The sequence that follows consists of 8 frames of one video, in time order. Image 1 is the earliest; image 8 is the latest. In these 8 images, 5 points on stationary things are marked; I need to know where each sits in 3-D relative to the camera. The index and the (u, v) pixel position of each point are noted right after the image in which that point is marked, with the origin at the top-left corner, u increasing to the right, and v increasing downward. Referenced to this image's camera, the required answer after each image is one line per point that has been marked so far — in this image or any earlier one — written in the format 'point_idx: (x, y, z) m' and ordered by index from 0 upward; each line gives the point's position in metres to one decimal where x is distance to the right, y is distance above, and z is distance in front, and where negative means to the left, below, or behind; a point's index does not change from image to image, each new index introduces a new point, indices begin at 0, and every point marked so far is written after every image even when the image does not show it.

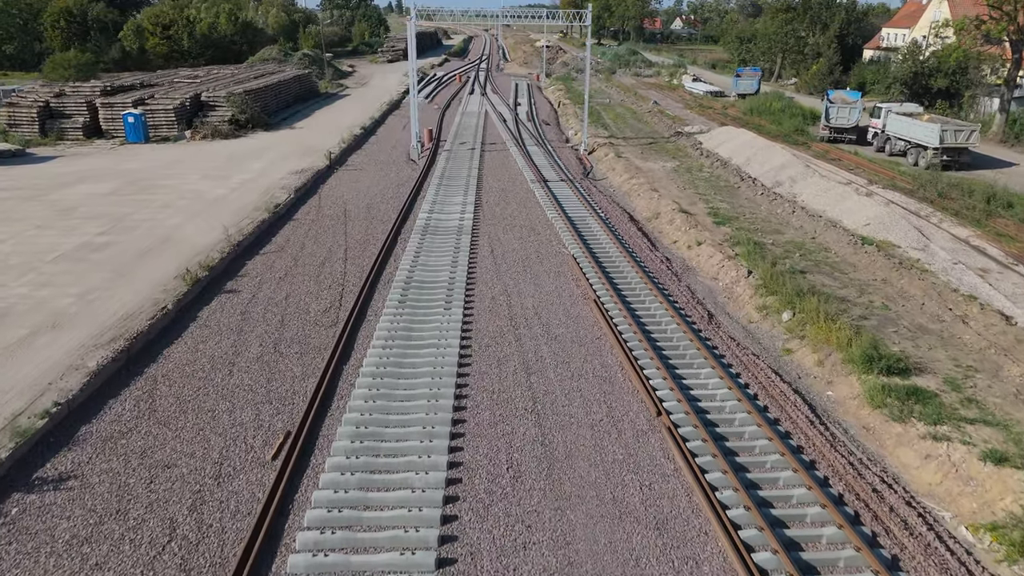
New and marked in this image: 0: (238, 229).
0: (-6.3, +1.3, +15.6) m
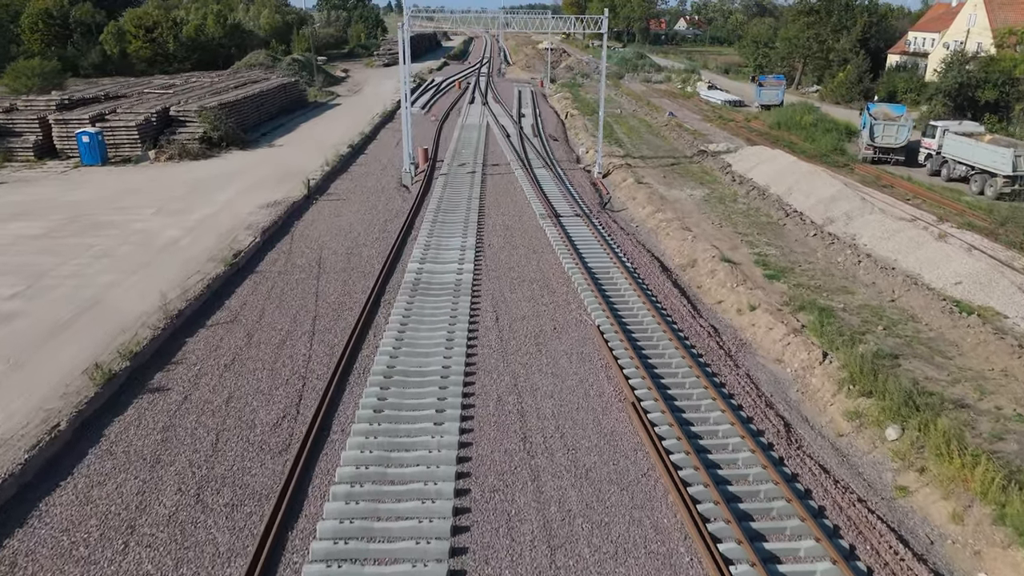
0: (-6.1, -0.1, +12.7) m
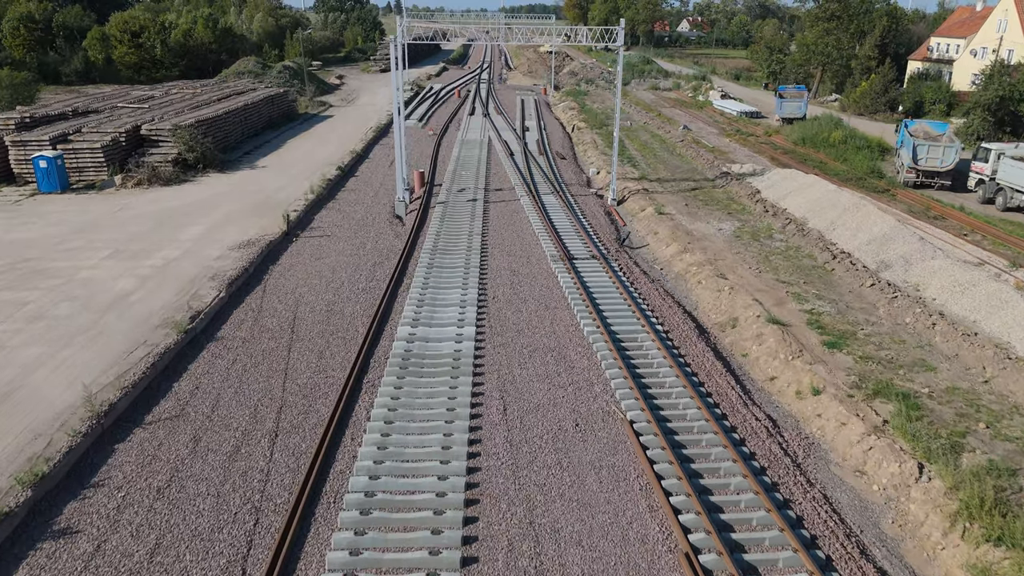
0: (-5.9, -1.3, +10.4) m
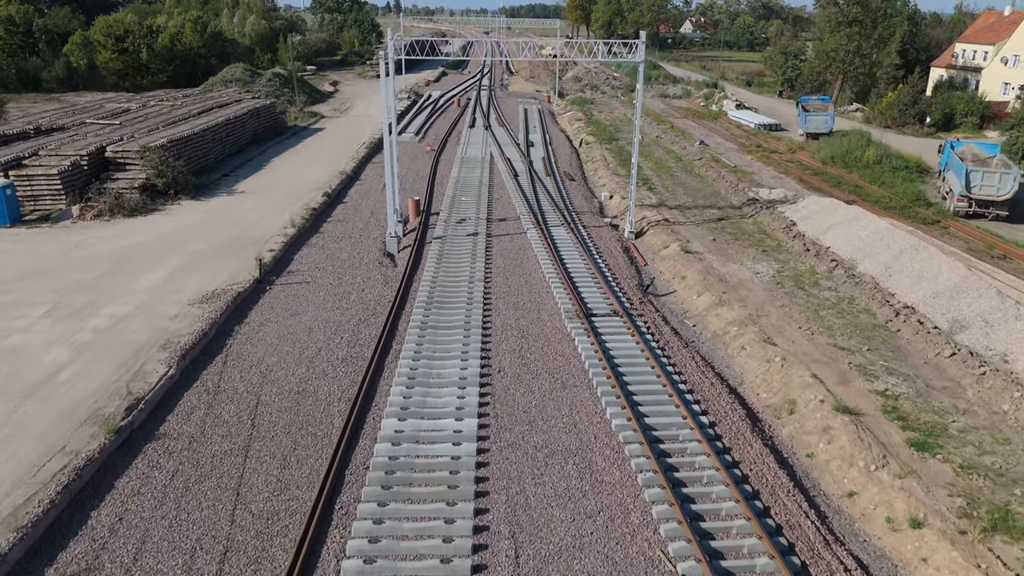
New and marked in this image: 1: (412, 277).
0: (-5.8, -2.5, +8.1) m
1: (-2.3, +0.3, +15.8) m
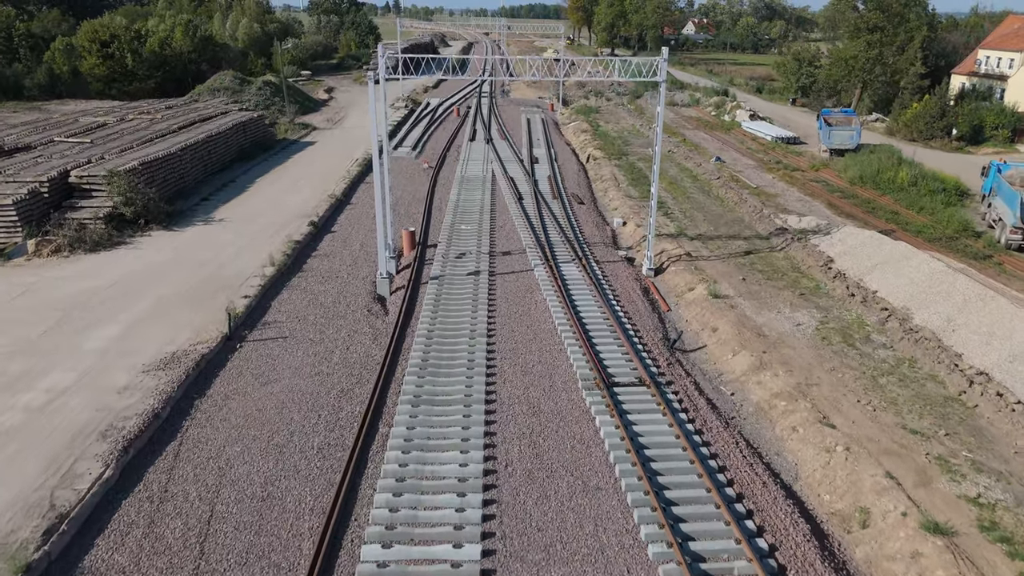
0: (-5.6, -3.6, +6.2) m
1: (-2.2, -0.8, +13.8) m
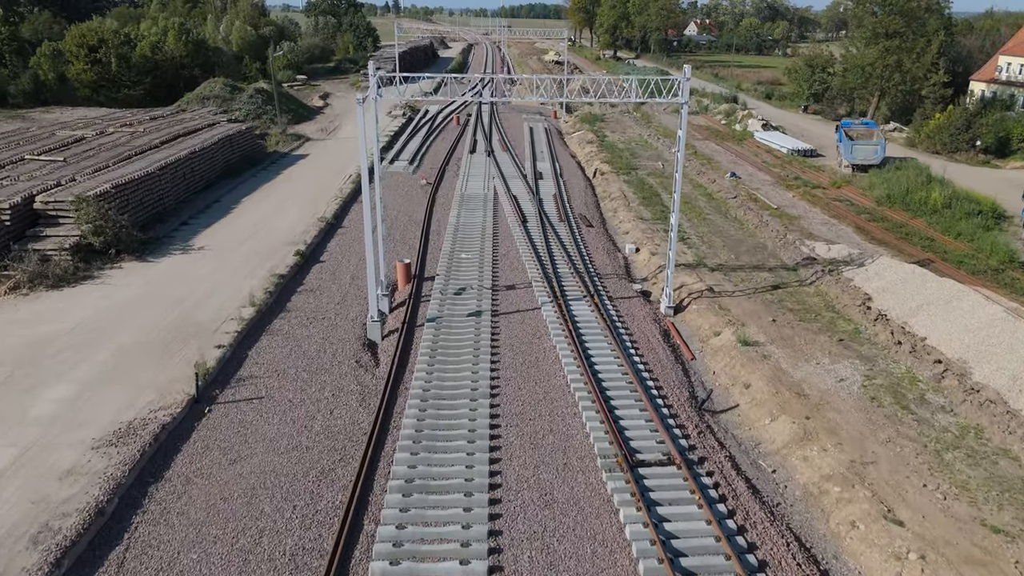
0: (-5.5, -4.5, +4.6) m
1: (-2.1, -1.7, +12.2) m
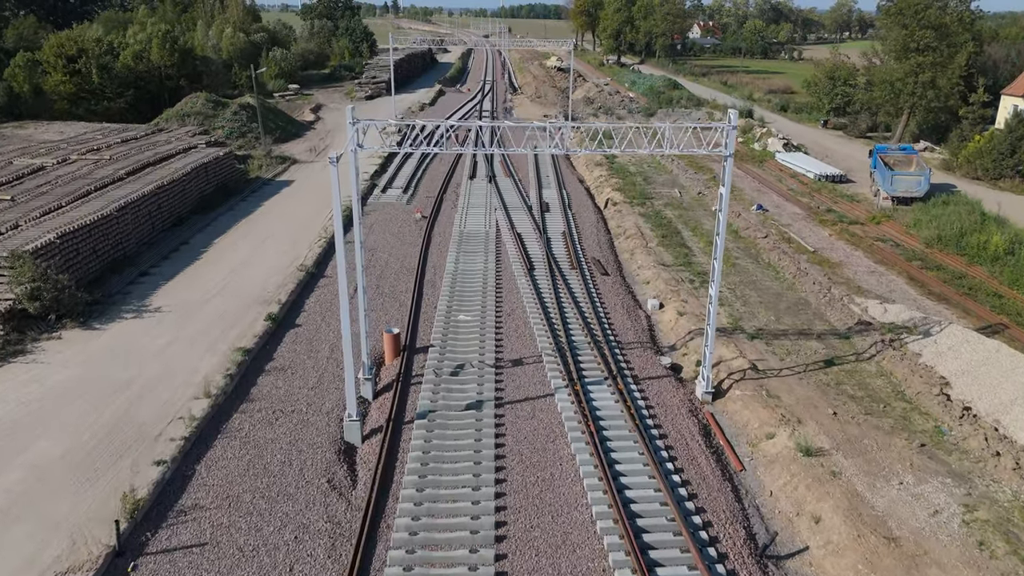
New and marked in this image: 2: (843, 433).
0: (-5.4, -6.1, +2.1) m
1: (-1.9, -3.3, +9.8) m
2: (+5.6, -2.5, +11.5) m
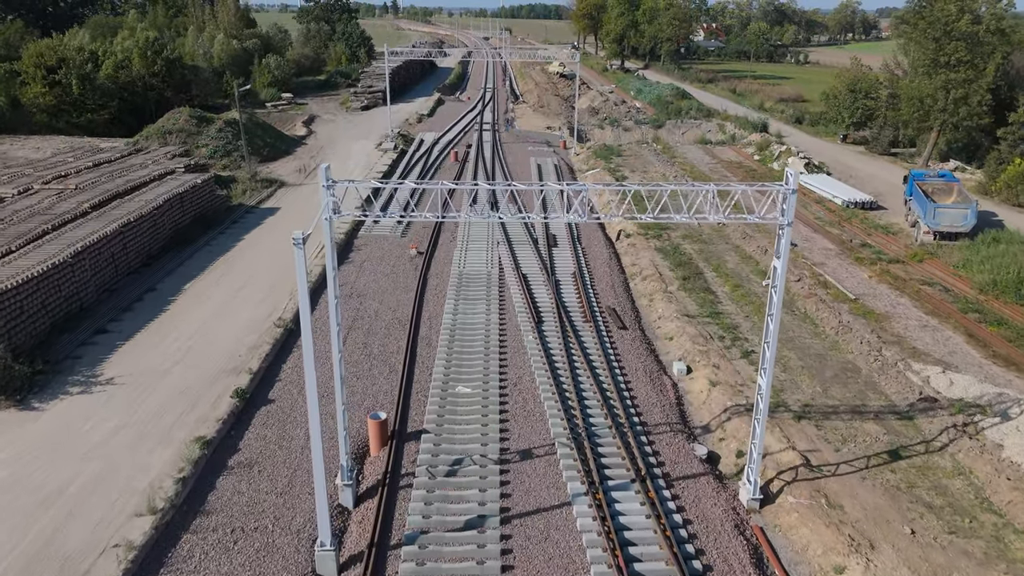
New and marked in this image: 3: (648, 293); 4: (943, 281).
0: (-5.2, -7.4, 0.0) m
1: (-1.8, -4.7, +7.6) m
2: (+5.7, -3.8, +9.4) m
3: (+3.7, -0.2, +18.7) m
4: (+12.0, +0.2, +18.9) m
